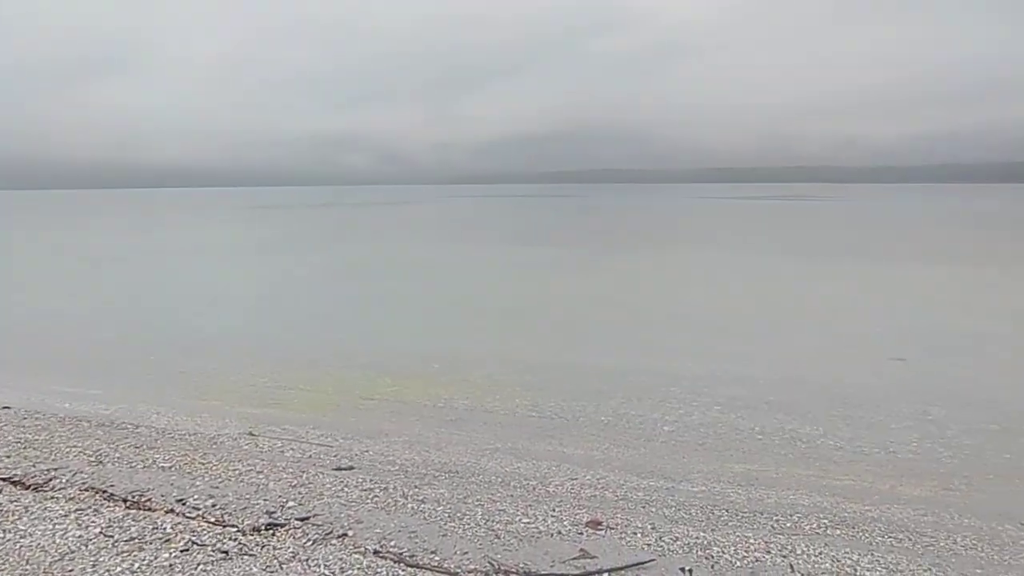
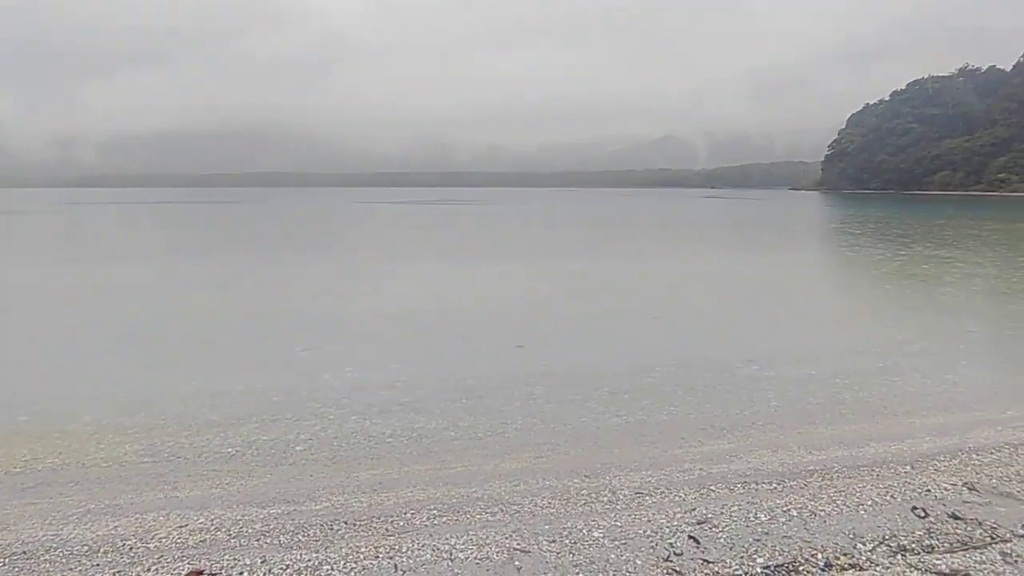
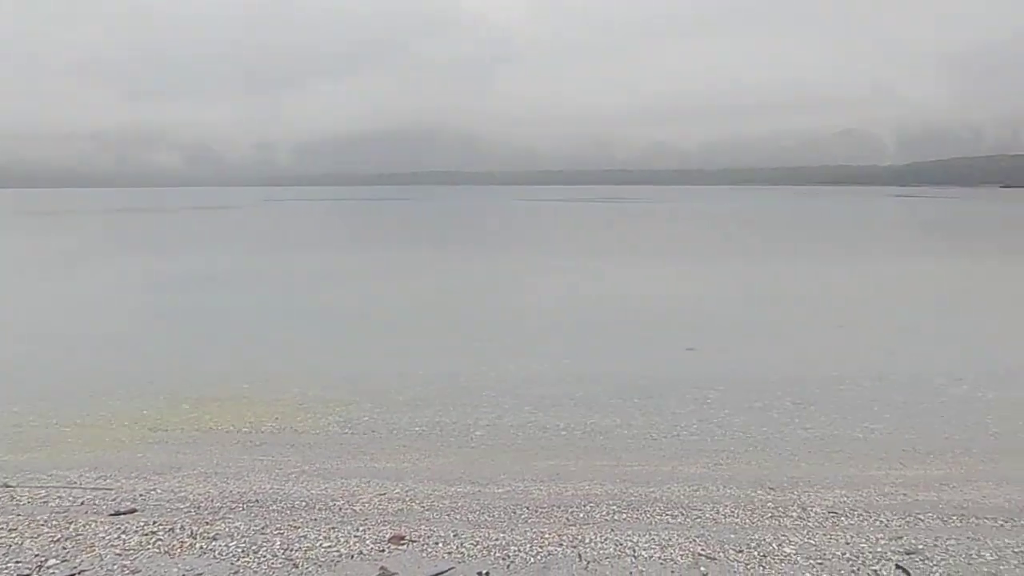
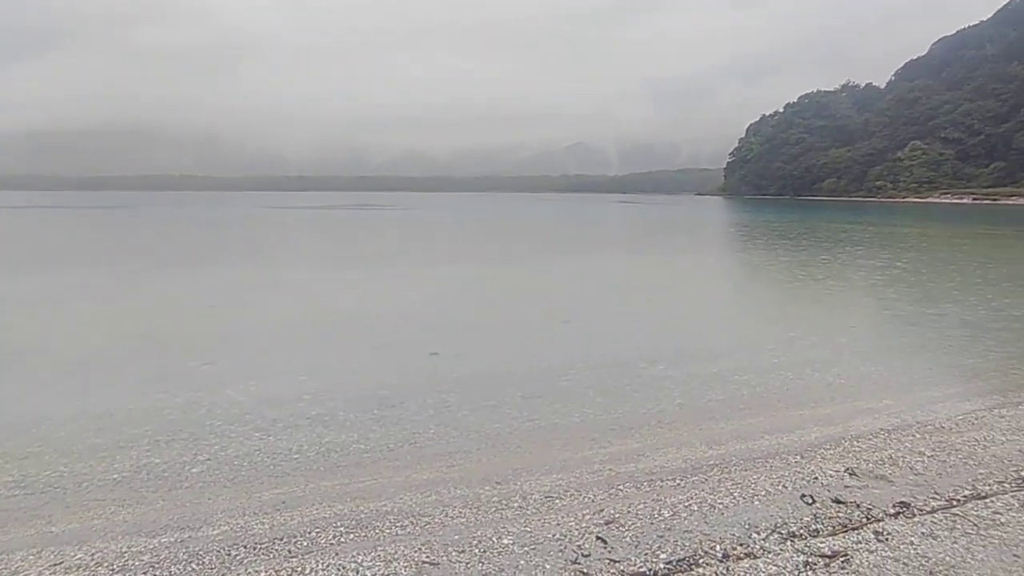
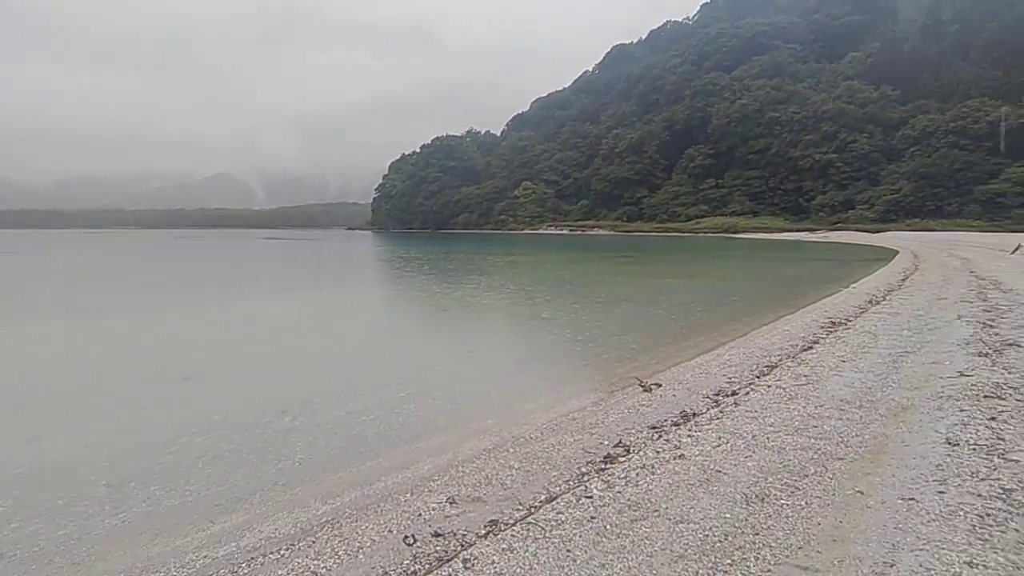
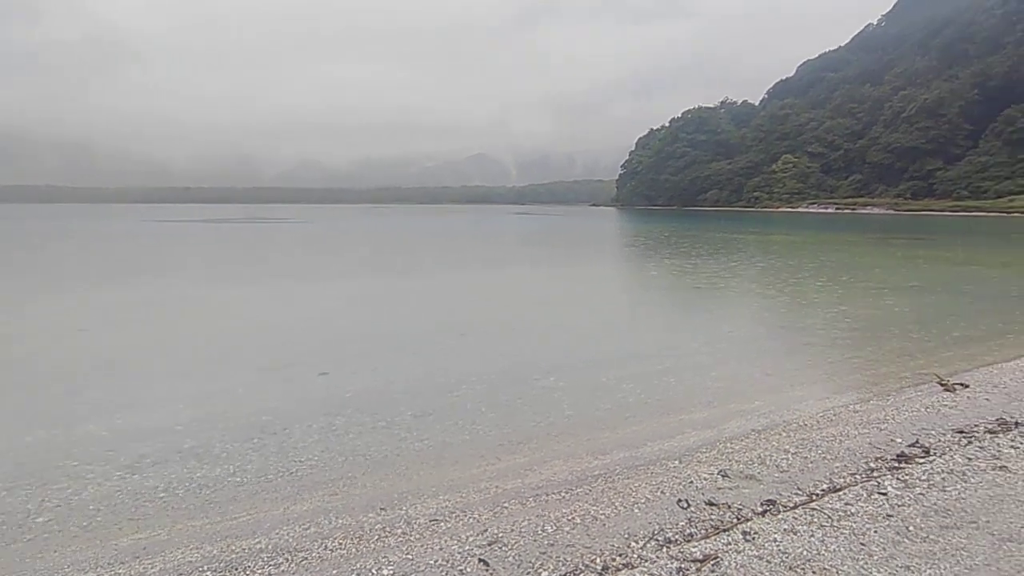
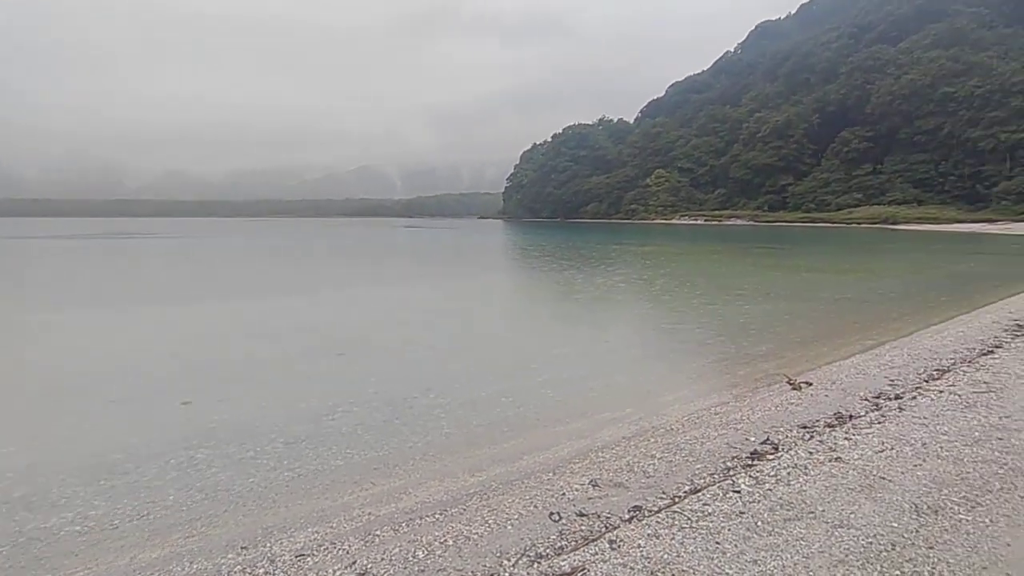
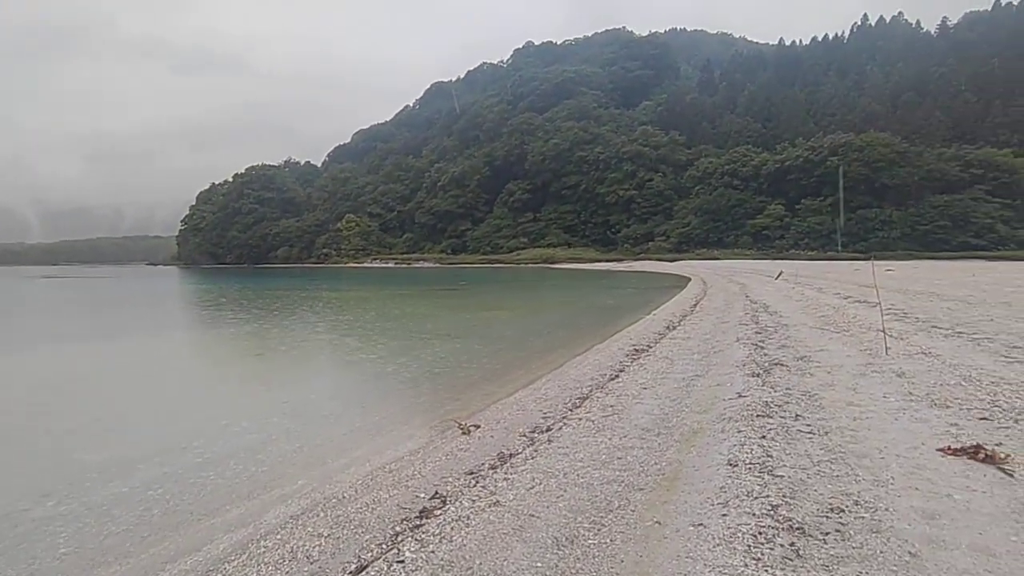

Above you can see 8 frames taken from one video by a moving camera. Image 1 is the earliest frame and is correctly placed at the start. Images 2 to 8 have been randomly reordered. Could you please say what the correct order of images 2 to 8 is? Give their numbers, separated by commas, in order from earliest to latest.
3, 2, 4, 6, 7, 5, 8
